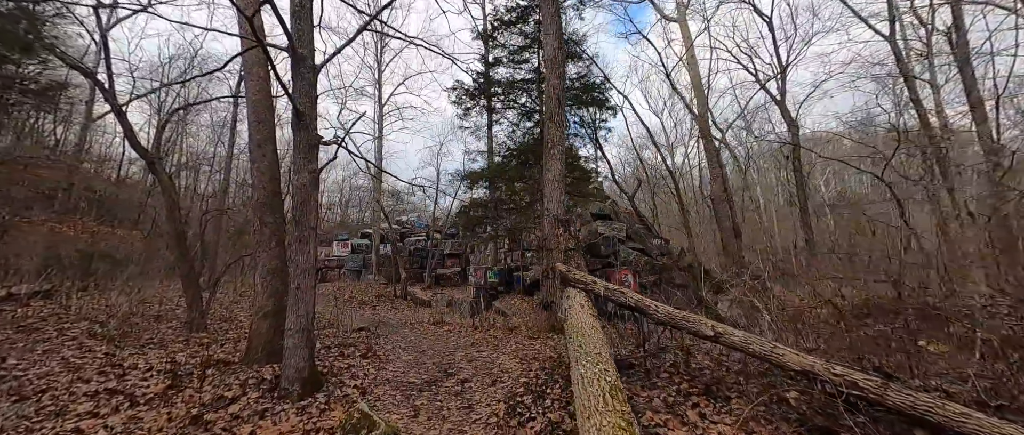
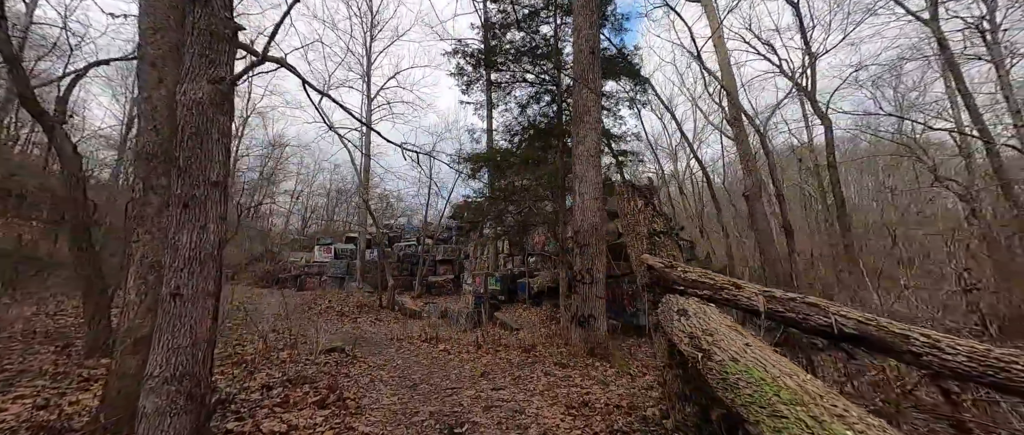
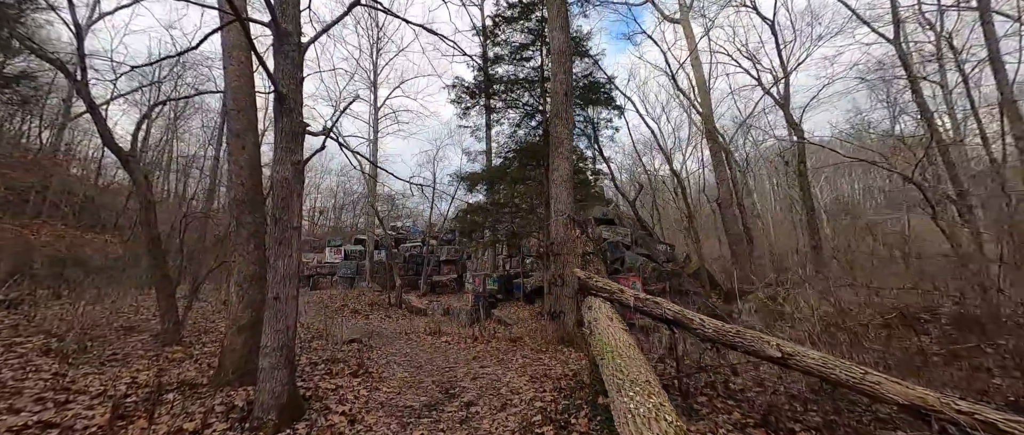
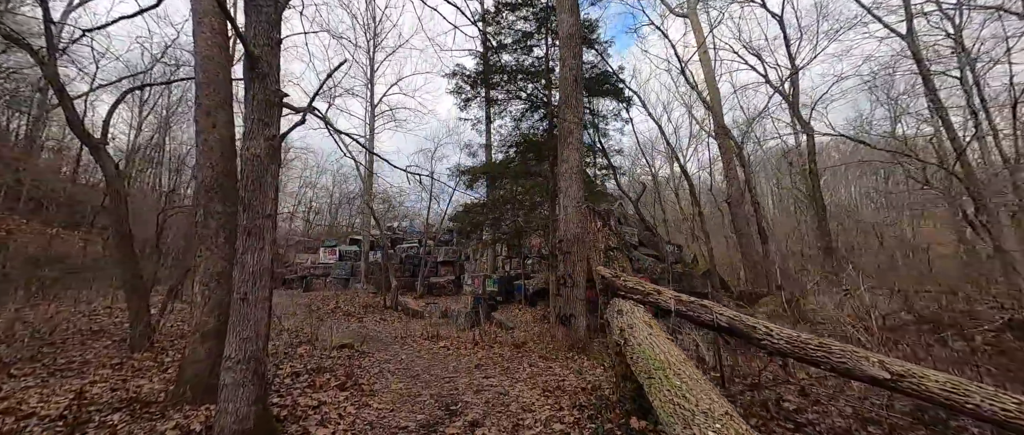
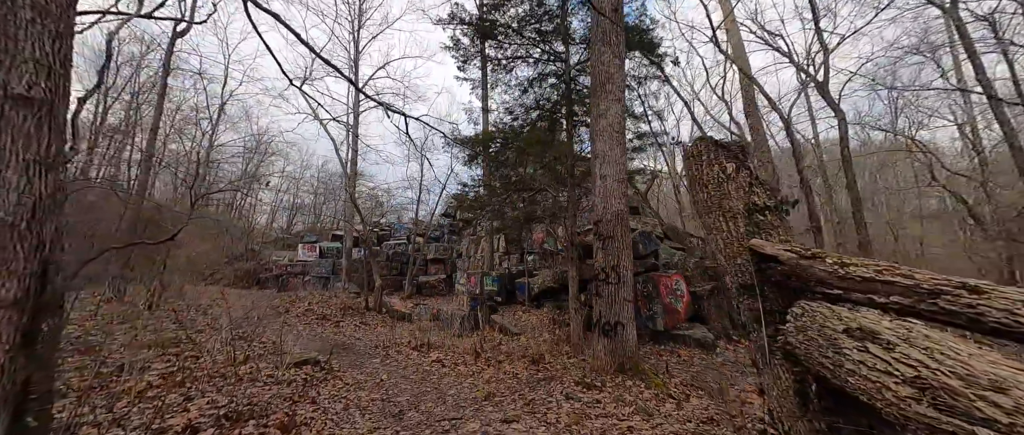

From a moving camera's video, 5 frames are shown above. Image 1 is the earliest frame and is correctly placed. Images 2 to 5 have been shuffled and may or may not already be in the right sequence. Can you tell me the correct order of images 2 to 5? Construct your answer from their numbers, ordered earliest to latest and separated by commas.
3, 4, 2, 5
